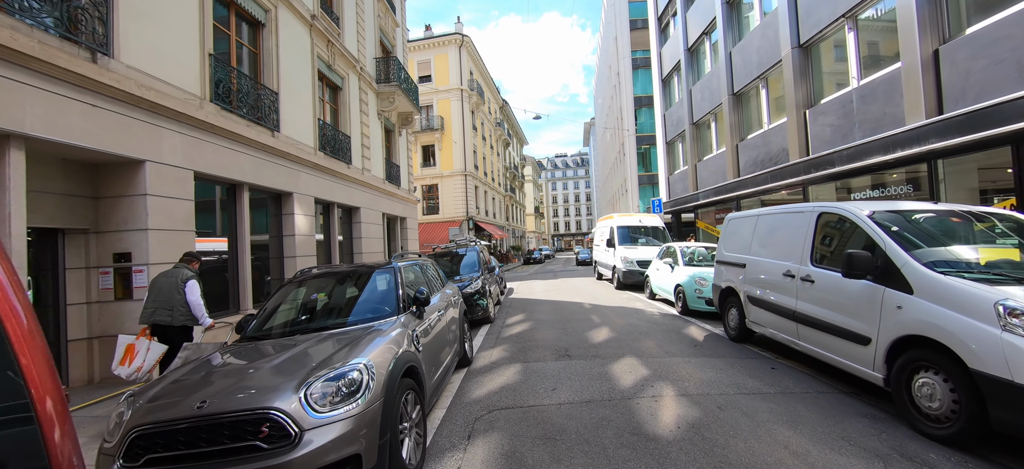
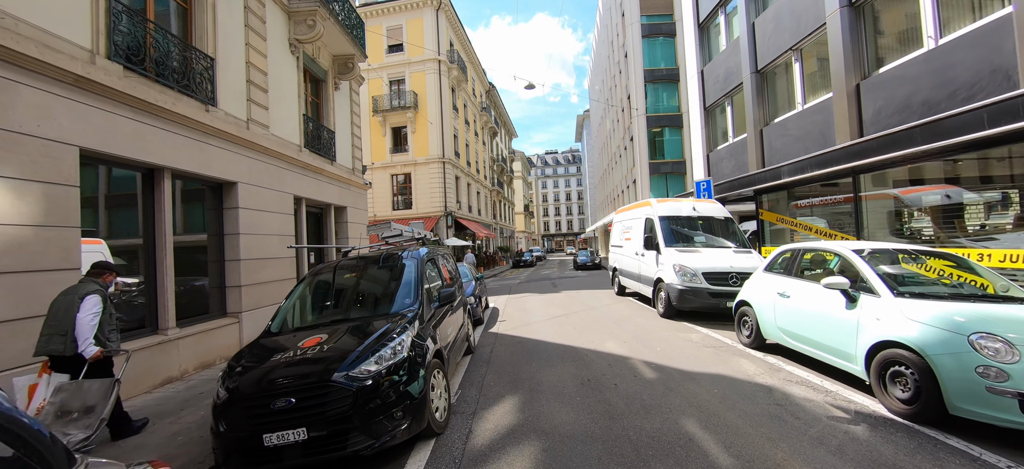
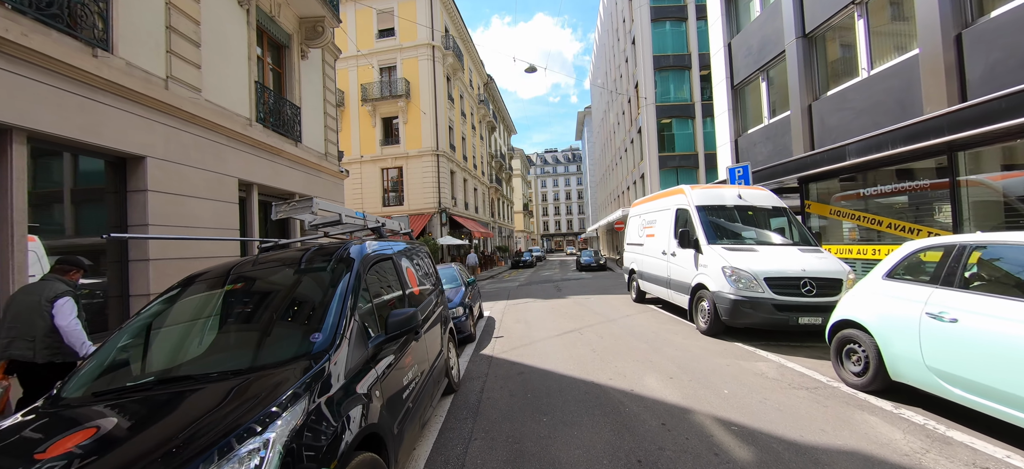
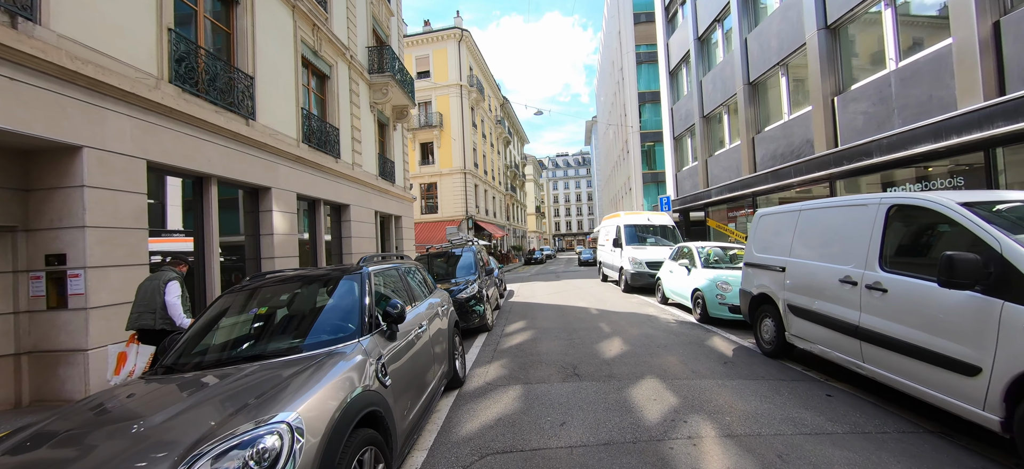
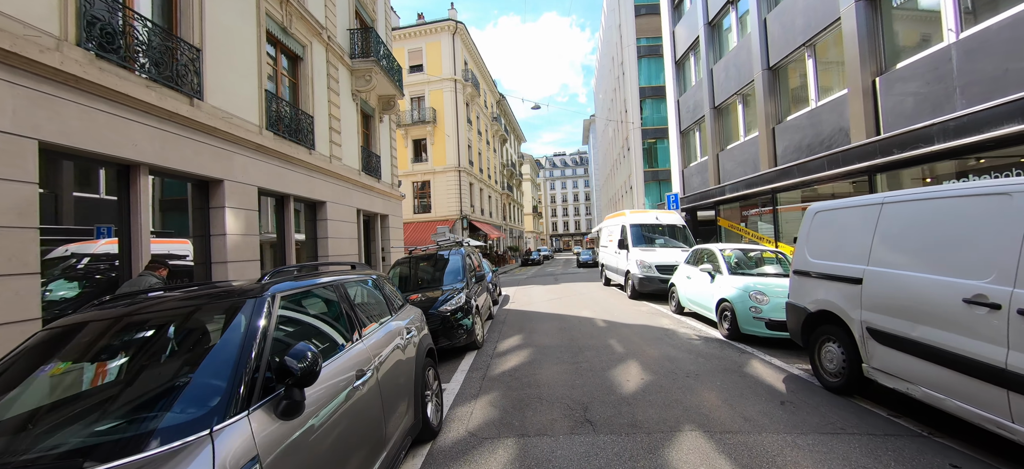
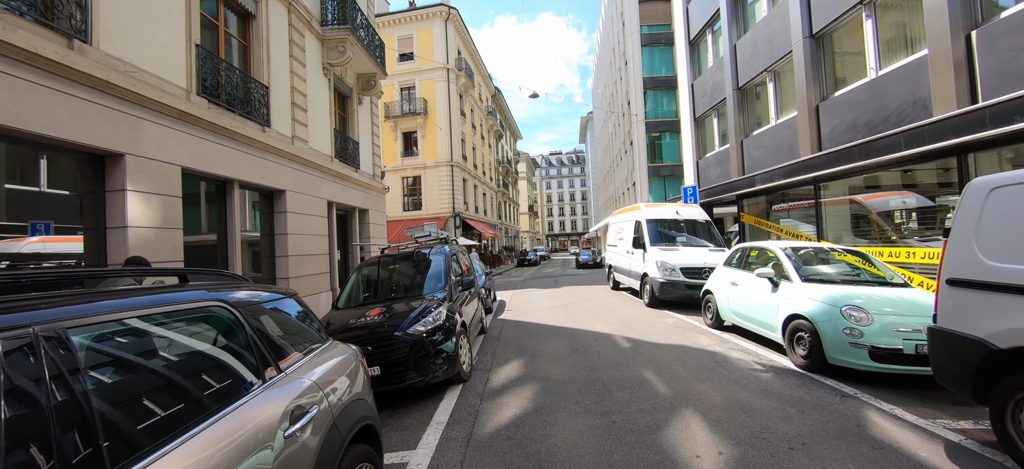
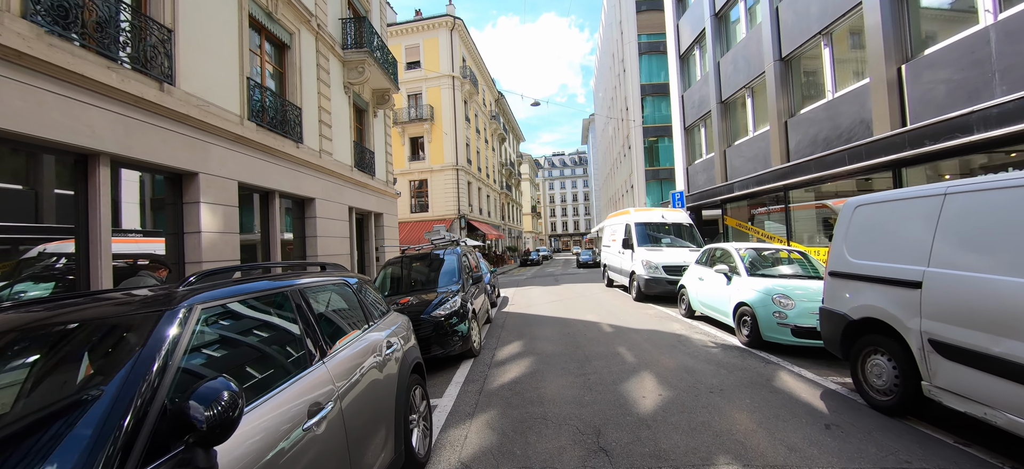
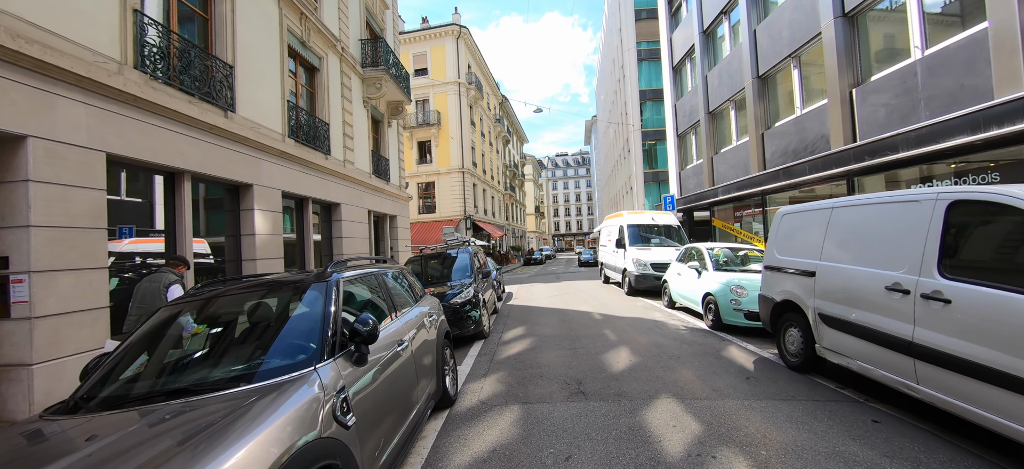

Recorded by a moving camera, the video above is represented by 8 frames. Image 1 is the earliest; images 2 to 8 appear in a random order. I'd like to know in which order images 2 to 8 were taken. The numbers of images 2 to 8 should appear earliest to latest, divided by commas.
4, 8, 5, 7, 6, 2, 3
